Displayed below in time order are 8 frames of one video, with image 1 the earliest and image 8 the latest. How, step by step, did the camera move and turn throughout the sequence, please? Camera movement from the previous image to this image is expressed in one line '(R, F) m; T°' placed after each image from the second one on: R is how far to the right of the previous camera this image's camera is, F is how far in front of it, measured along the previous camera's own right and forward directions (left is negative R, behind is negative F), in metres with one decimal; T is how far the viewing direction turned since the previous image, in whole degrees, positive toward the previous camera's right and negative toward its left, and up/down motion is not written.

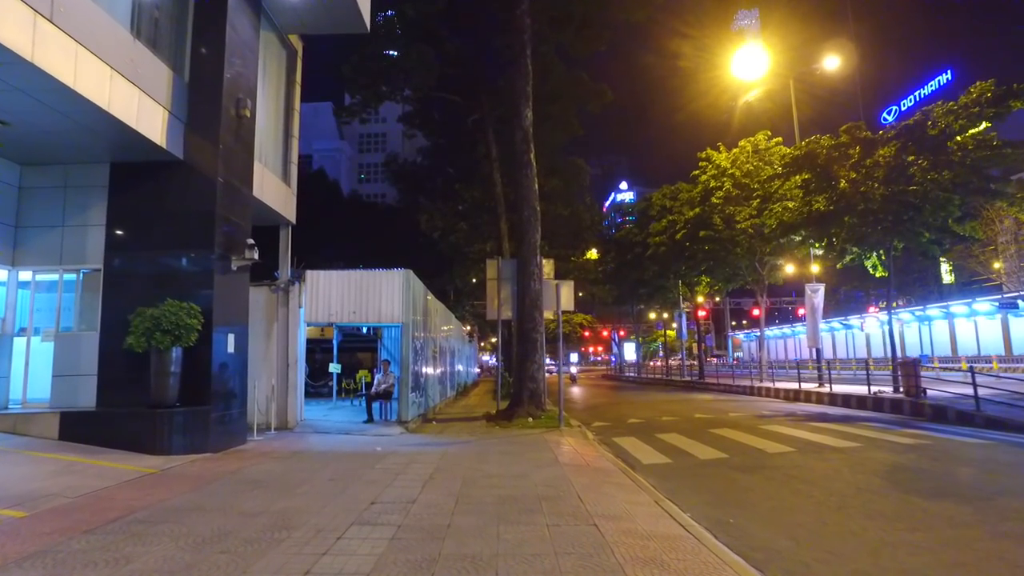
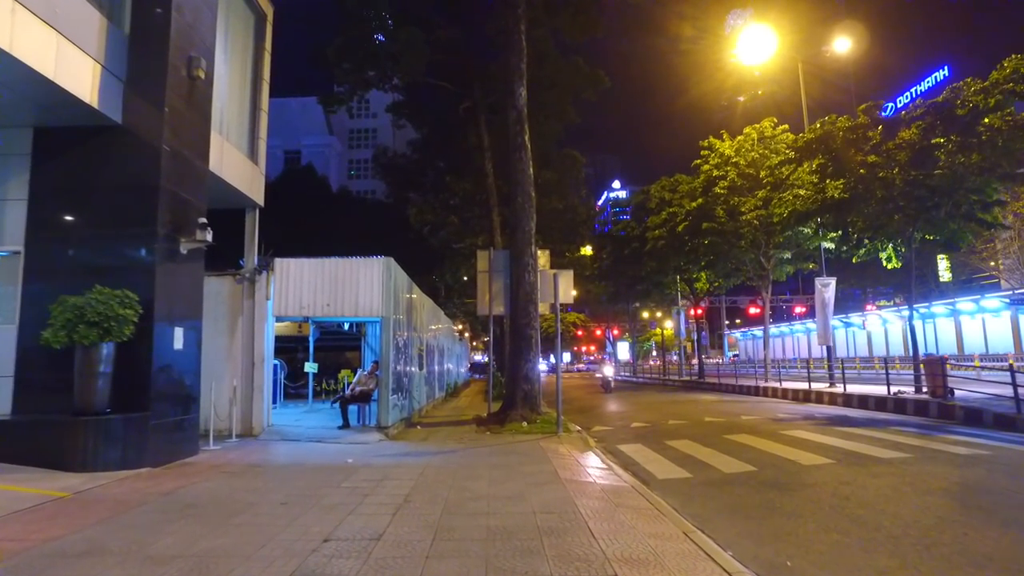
(0.0, +1.5) m; +1°
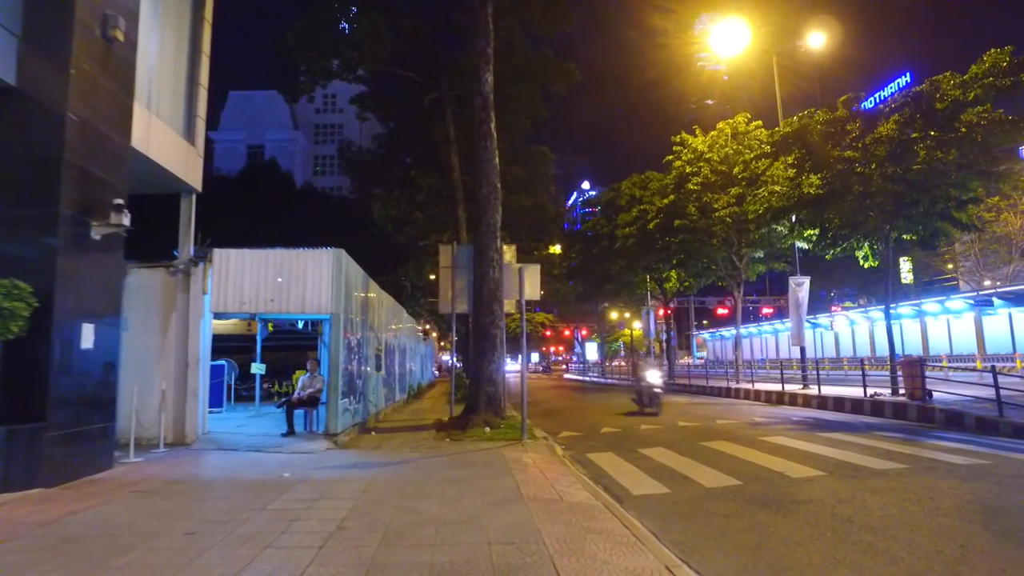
(+0.1, +1.0) m; +3°
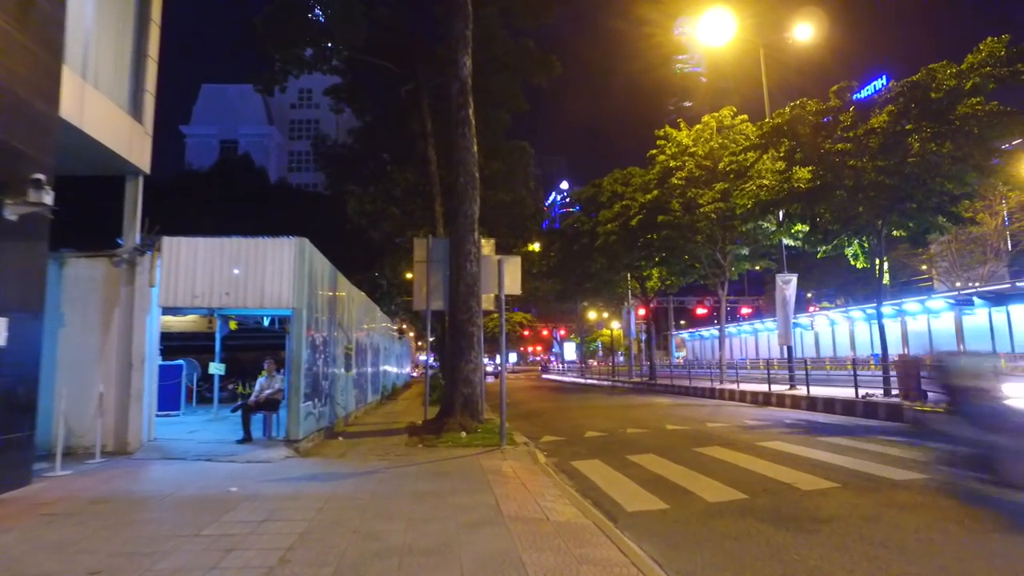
(0.0, +1.0) m; +2°
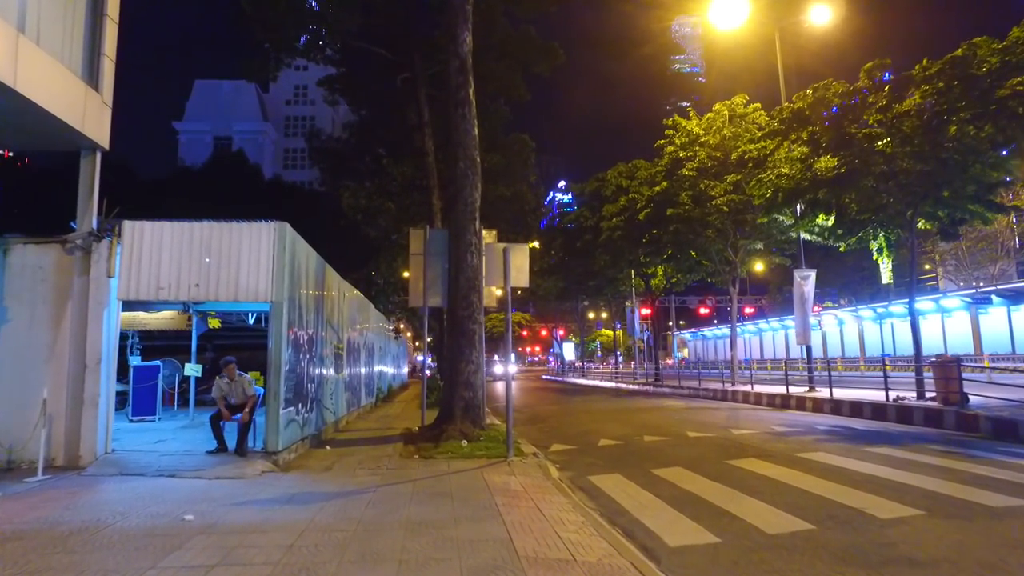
(-0.2, +1.3) m; 0°
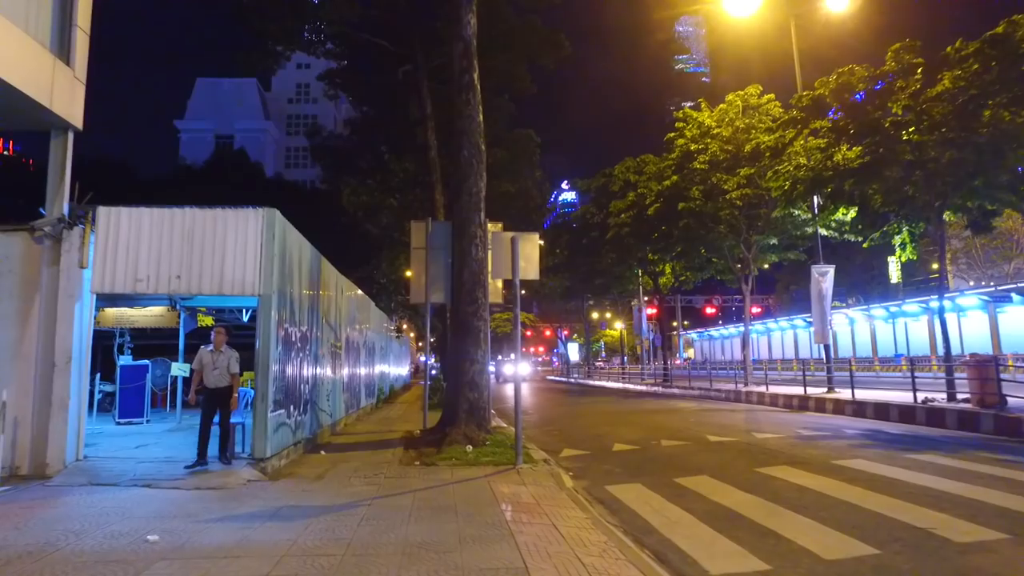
(-0.1, +0.8) m; 0°
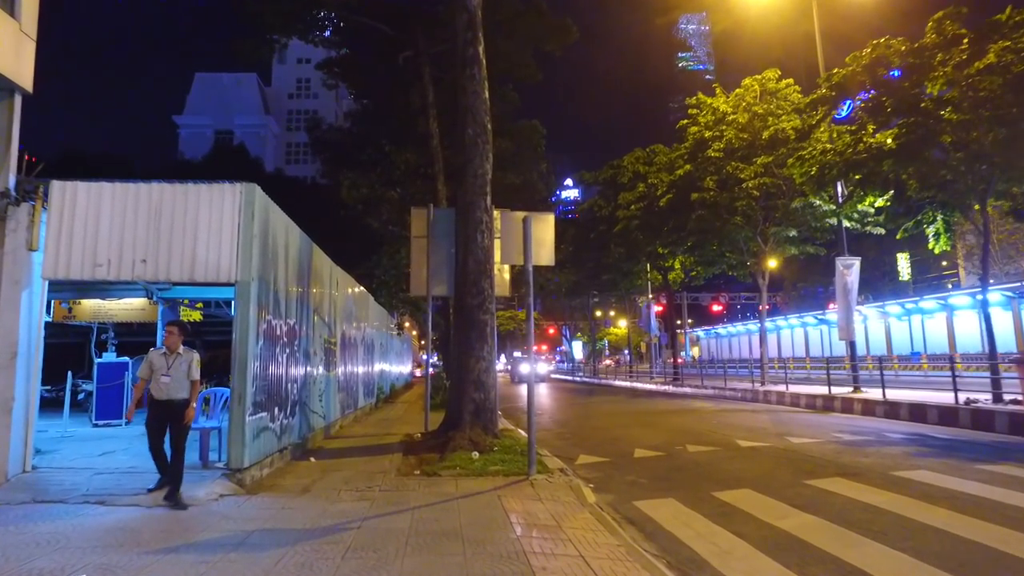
(-0.1, +1.2) m; 0°
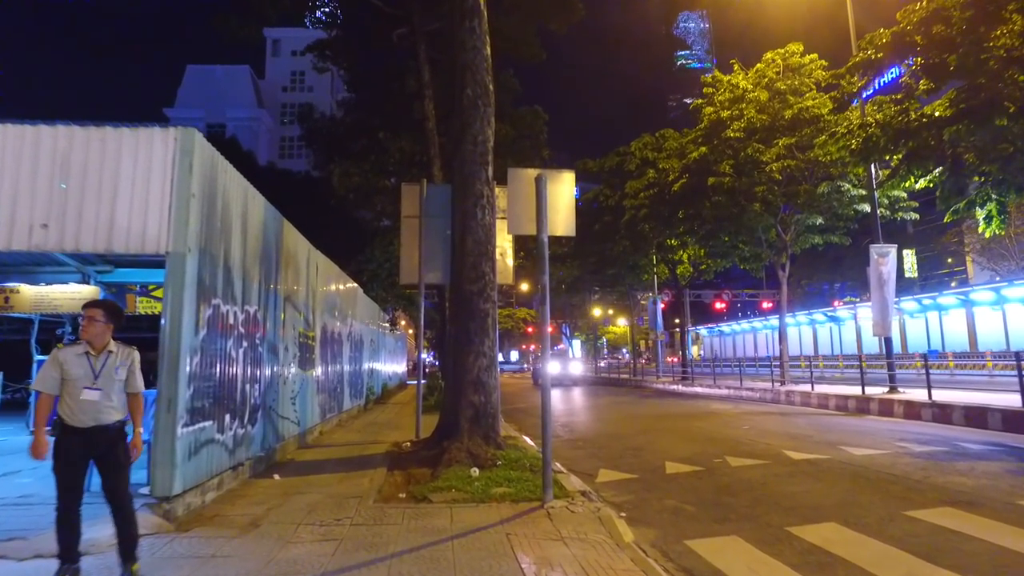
(-0.1, +1.8) m; 0°
